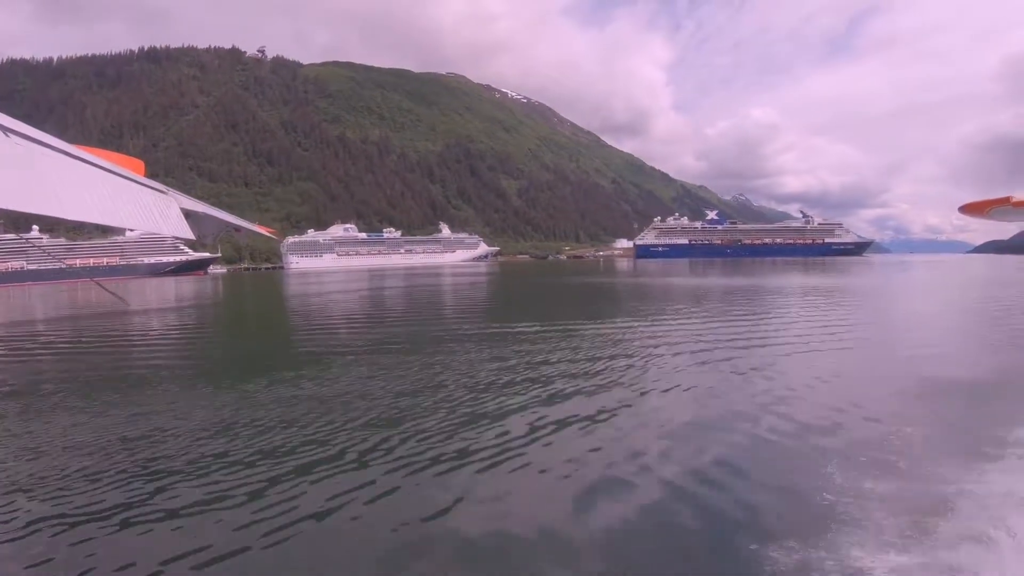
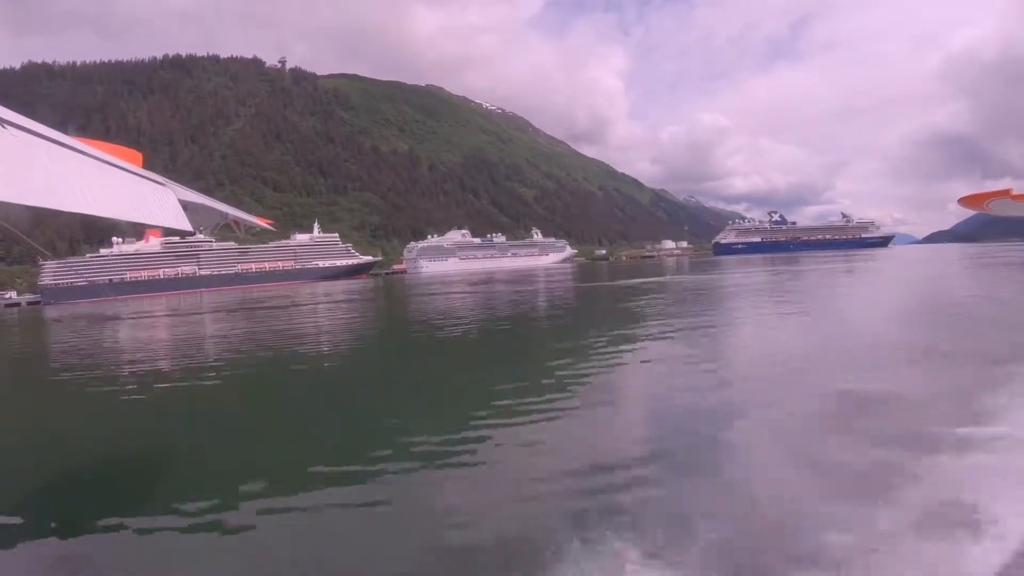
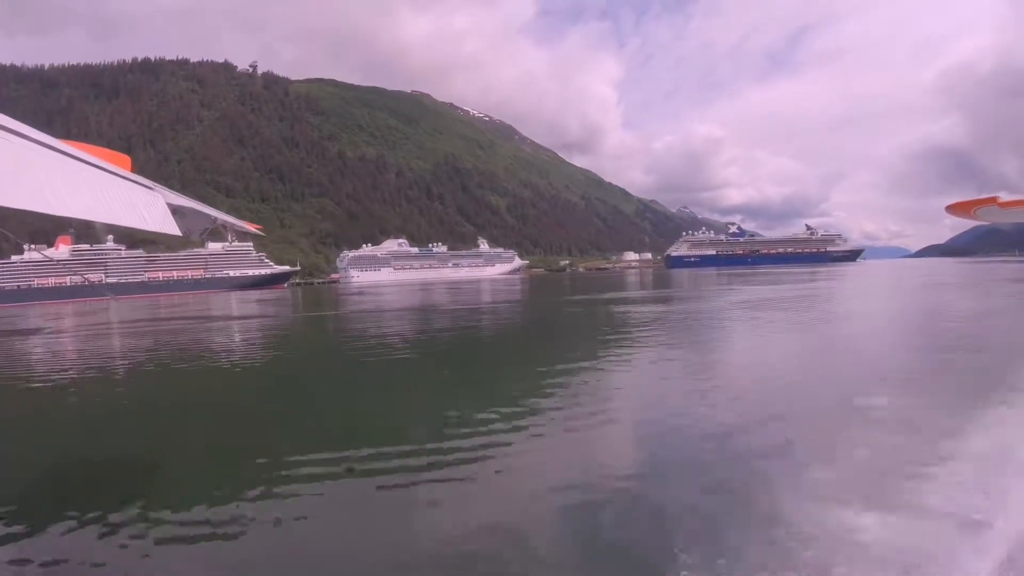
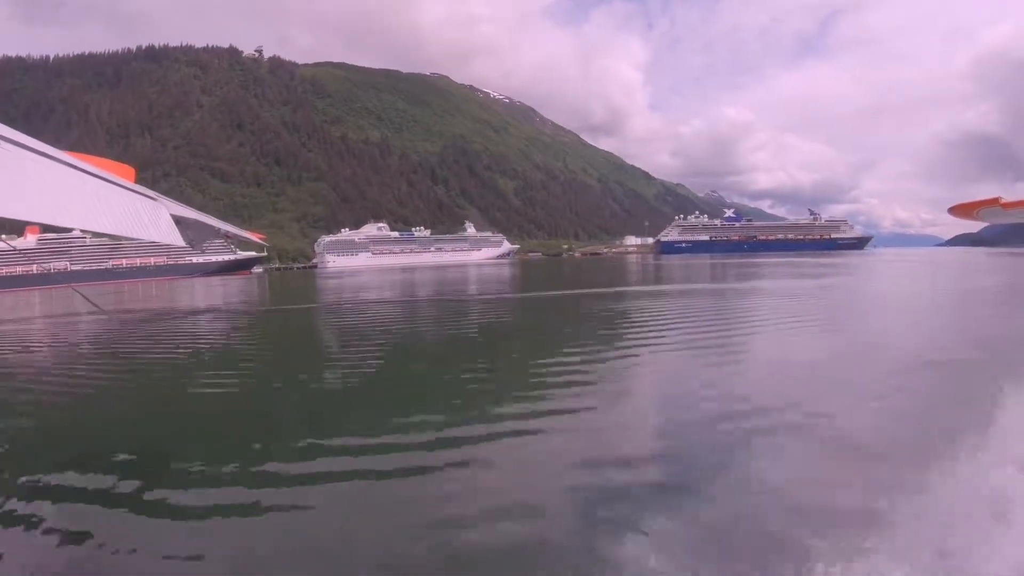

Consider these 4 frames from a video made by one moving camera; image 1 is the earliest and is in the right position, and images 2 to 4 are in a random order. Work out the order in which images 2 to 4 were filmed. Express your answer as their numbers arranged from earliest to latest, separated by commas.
4, 3, 2
